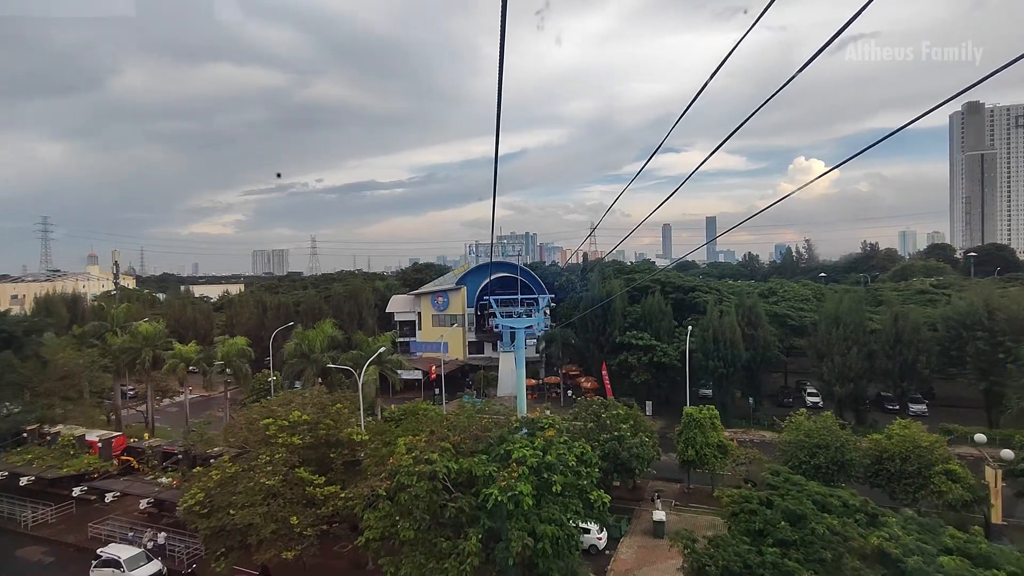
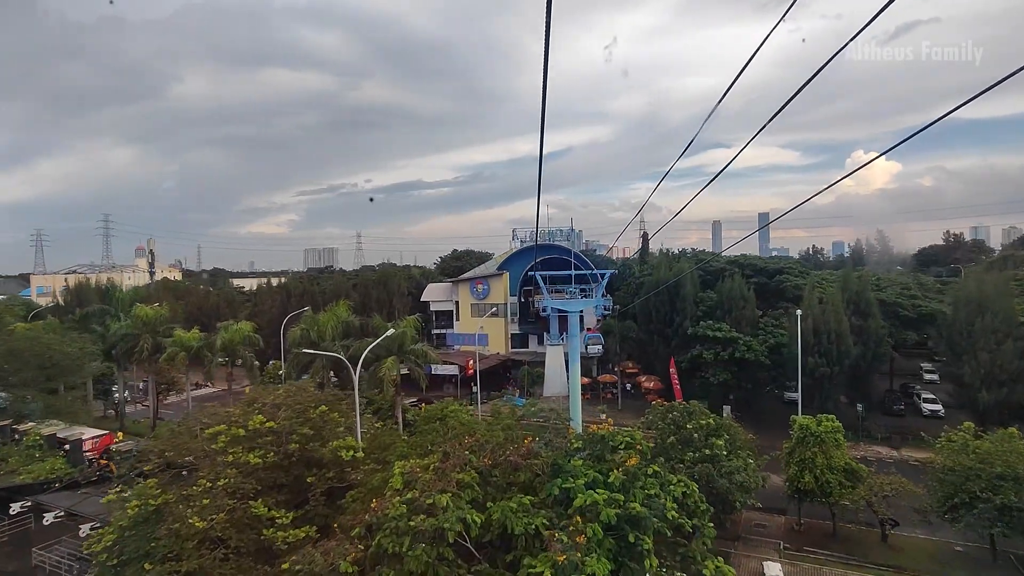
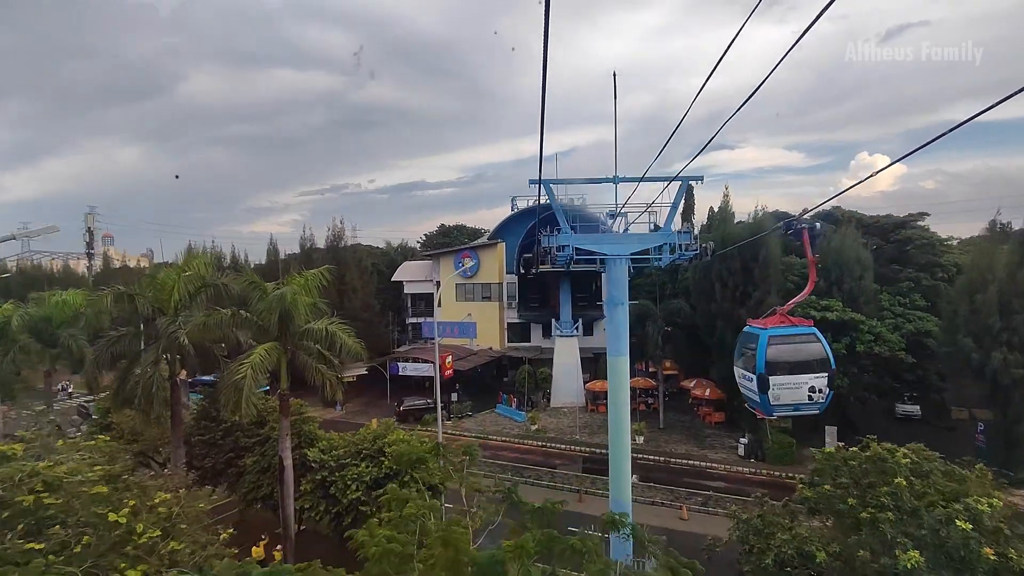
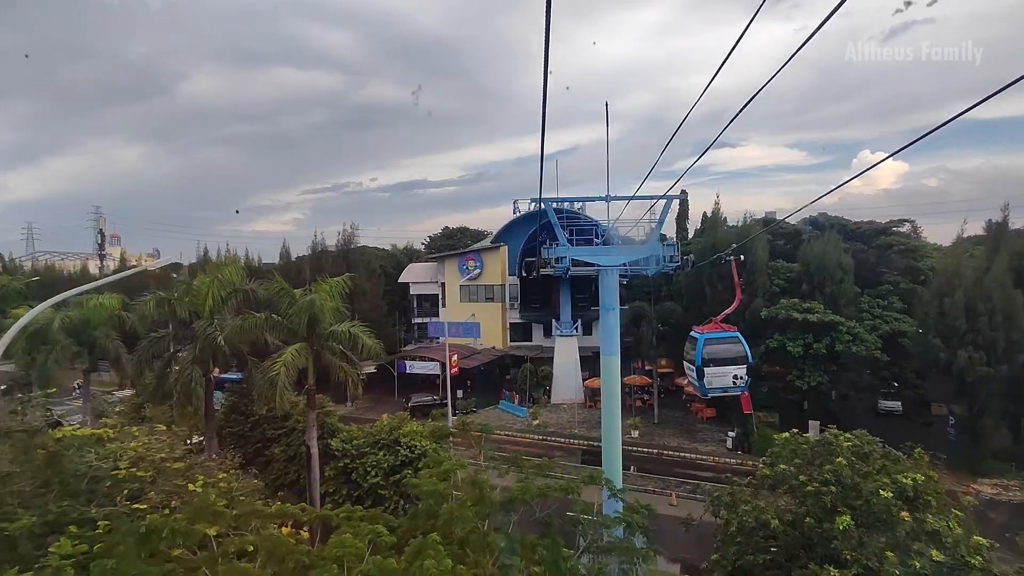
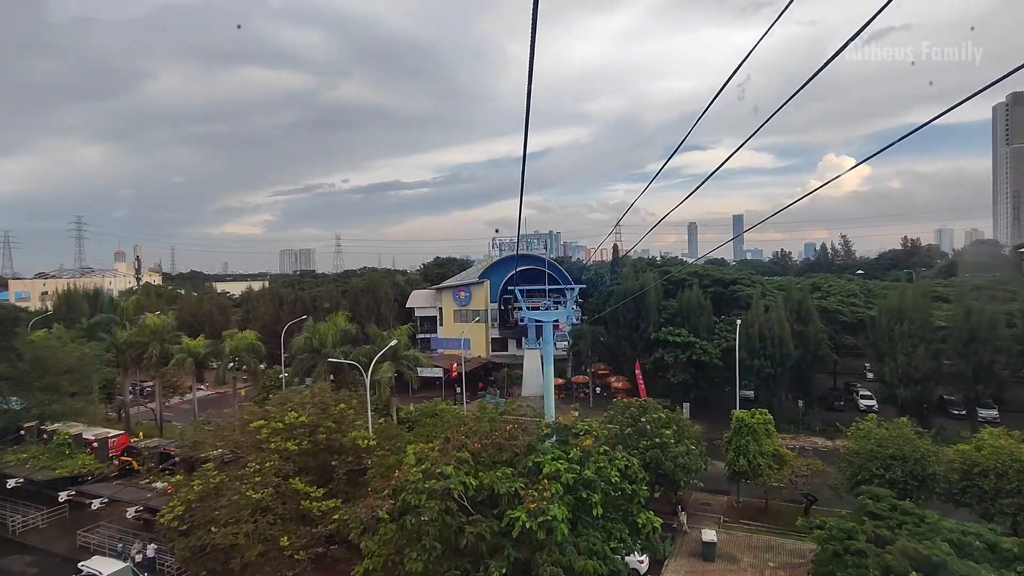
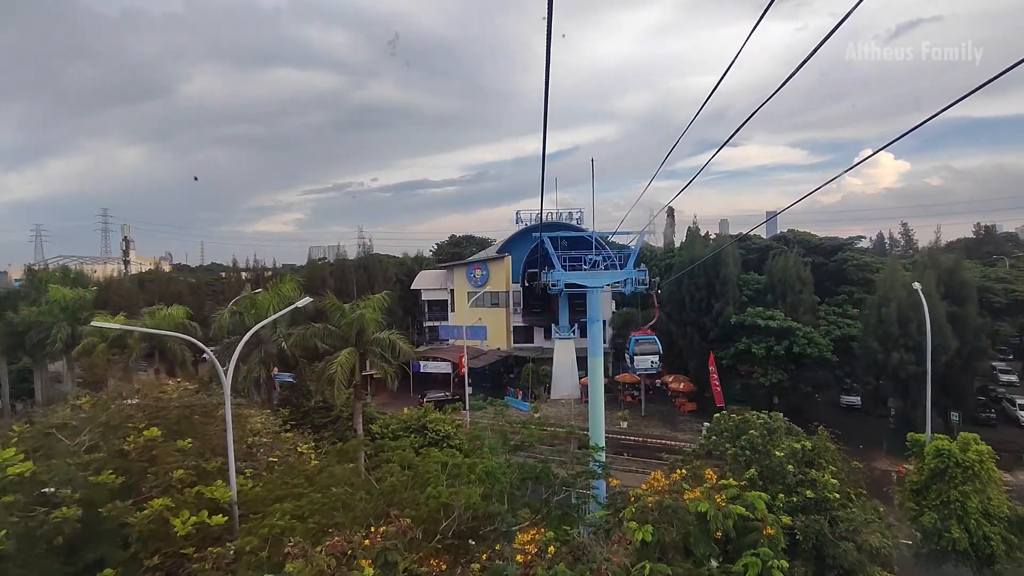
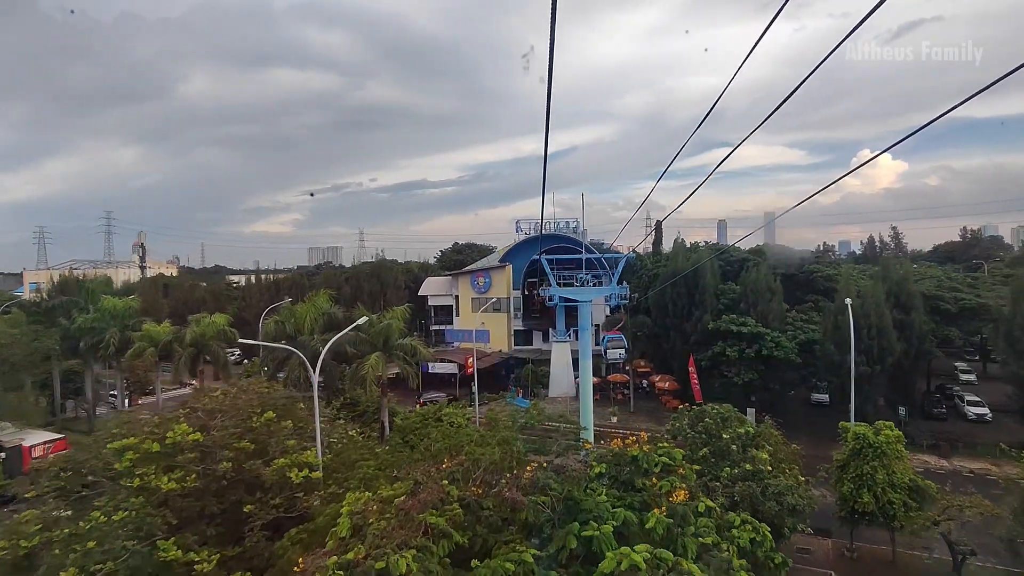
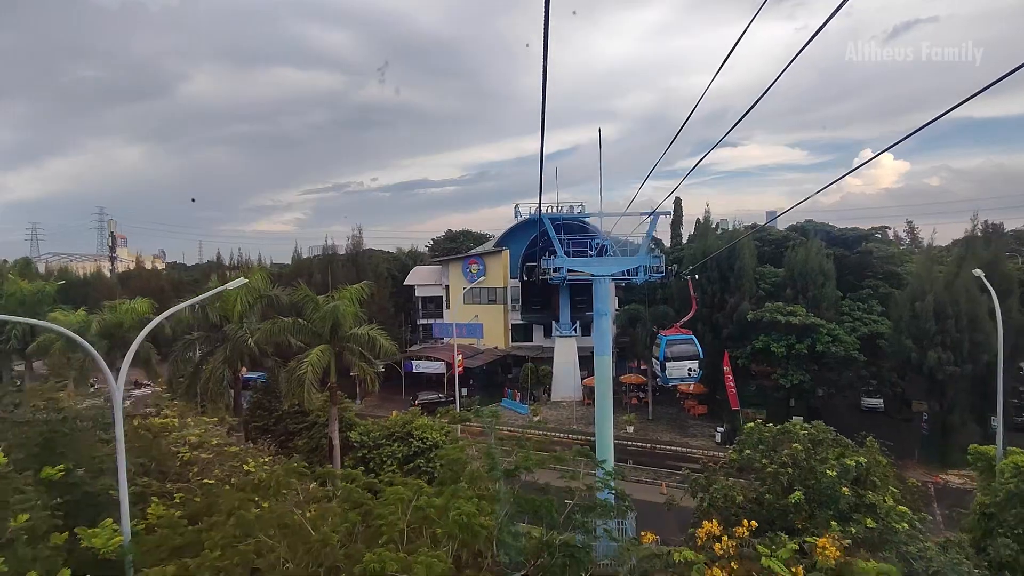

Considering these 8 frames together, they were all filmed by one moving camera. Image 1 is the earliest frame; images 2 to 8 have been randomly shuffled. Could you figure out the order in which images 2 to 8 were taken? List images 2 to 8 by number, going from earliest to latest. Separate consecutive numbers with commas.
5, 2, 7, 6, 8, 4, 3
